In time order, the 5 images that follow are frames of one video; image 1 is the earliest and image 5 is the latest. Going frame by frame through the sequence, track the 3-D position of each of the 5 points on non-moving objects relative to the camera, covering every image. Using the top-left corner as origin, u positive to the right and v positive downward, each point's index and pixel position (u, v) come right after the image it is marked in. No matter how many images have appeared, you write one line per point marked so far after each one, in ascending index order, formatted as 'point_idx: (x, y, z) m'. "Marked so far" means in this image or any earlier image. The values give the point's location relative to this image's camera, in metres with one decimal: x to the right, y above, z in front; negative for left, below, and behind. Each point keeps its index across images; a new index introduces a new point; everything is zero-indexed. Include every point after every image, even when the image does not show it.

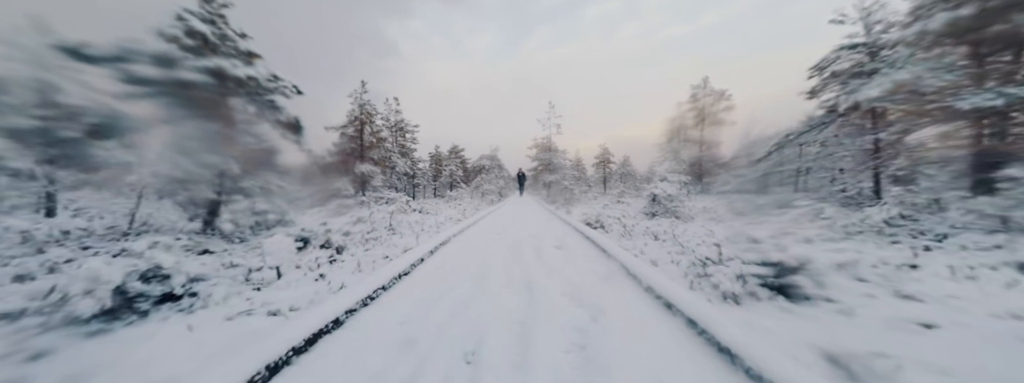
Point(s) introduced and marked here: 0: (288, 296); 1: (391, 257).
0: (-1.9, -0.9, +2.0) m
1: (-2.0, -1.0, +3.7) m
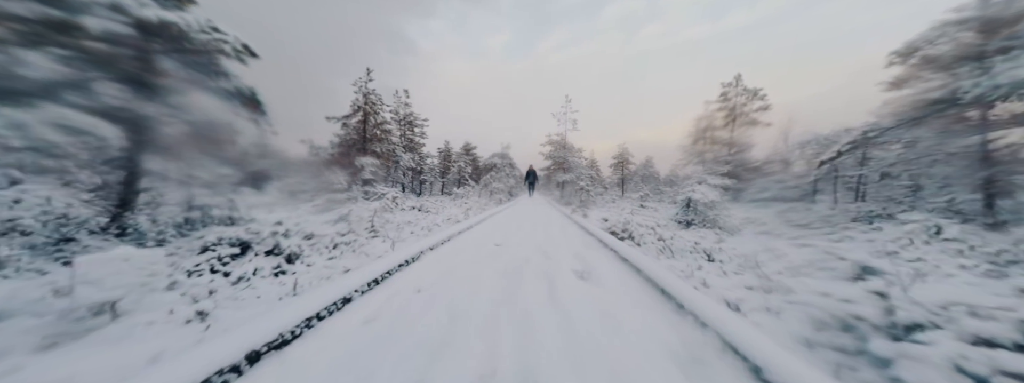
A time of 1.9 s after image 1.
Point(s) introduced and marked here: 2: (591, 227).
0: (-2.0, -0.8, +1.2) m
1: (-1.9, -0.9, +2.8) m
2: (+1.9, -0.9, +5.6) m
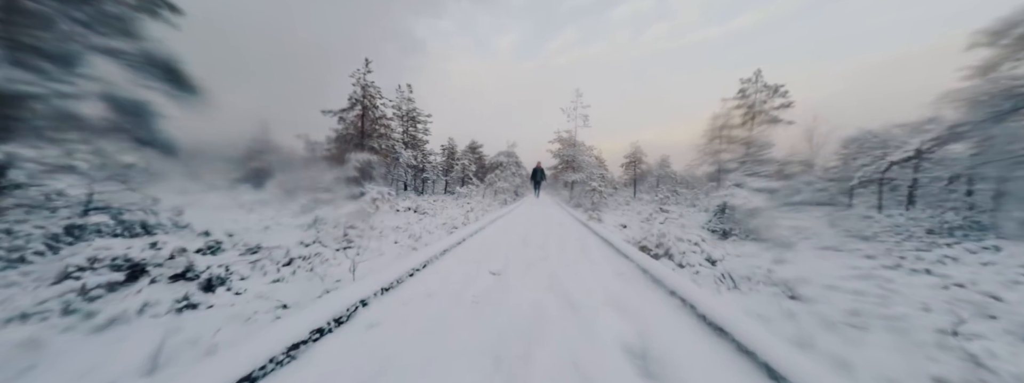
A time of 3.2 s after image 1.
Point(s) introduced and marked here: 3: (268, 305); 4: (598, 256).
0: (-2.0, -0.8, +0.3) m
1: (-1.9, -1.0, +2.0) m
2: (+2.0, -0.9, +4.7) m
3: (-2.2, -1.0, +2.1) m
4: (+1.3, -1.0, +3.9) m
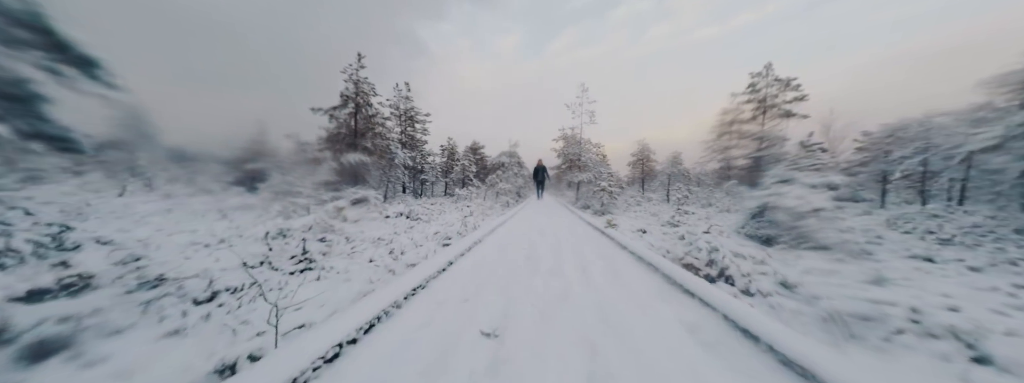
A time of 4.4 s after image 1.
0: (-2.0, -0.9, -0.5) m
1: (-1.9, -1.0, +1.2) m
2: (+2.1, -1.0, +3.8) m
3: (-2.1, -1.0, +1.3) m
4: (+1.4, -1.0, +3.0) m
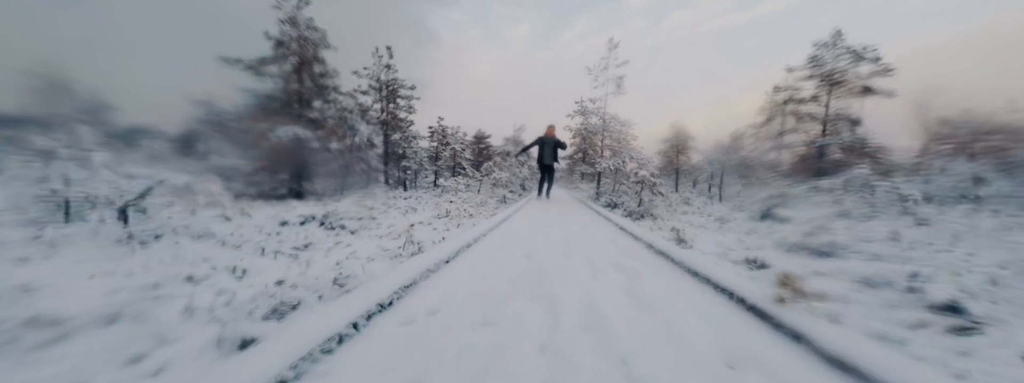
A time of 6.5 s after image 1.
0: (-2.5, -1.0, -3.5) m
1: (-2.4, -1.0, -1.9) m
2: (+1.8, -0.9, +0.6) m
3: (-2.6, -1.0, -1.7) m
4: (+1.0, -1.0, -0.2) m
